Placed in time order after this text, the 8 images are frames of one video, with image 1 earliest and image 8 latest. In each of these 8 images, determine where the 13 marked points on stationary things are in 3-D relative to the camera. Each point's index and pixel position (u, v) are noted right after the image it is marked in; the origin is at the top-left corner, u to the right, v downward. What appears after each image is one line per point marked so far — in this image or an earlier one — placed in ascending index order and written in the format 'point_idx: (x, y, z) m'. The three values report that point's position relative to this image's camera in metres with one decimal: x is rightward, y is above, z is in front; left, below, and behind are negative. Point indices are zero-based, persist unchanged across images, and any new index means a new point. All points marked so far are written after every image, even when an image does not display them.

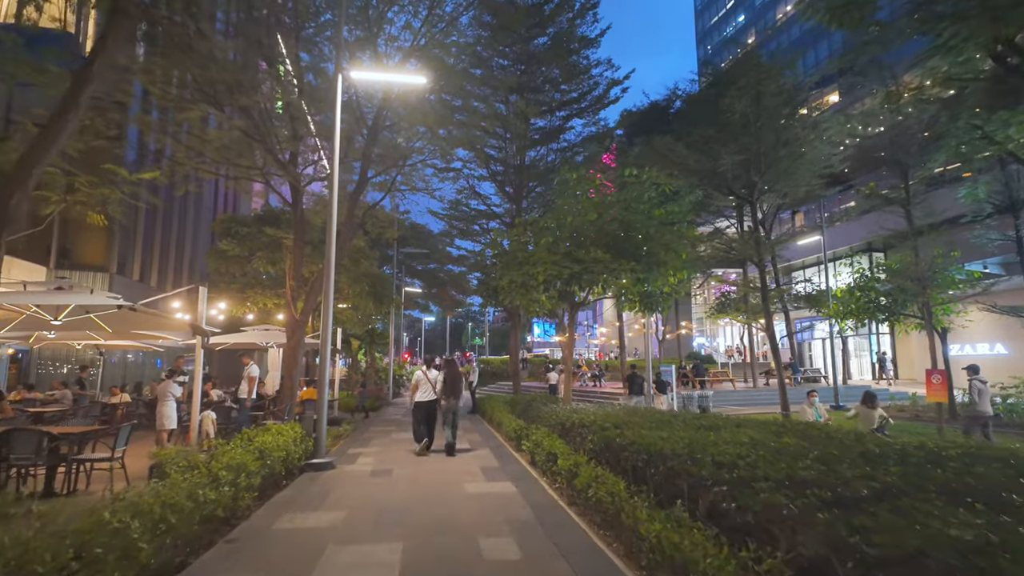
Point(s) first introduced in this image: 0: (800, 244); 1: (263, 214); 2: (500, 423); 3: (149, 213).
0: (+8.3, +1.3, +18.6) m
1: (-6.7, +2.0, +17.4) m
2: (-0.2, -2.5, +12.1) m
3: (-11.0, +2.3, +19.3) m
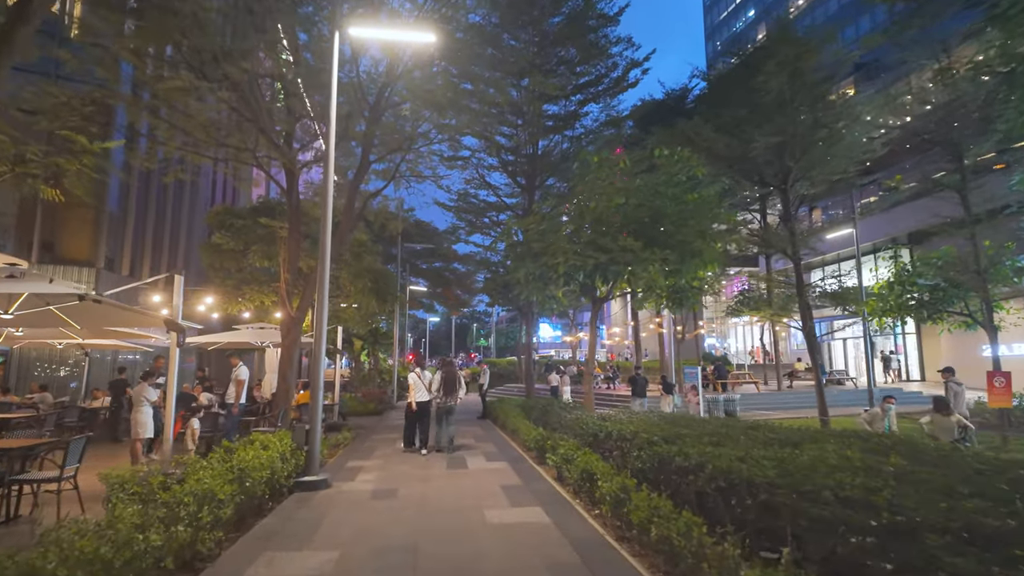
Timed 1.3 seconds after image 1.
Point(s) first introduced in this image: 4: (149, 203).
0: (+8.6, +1.4, +17.4) m
1: (-6.4, +2.1, +16.3) m
2: (+0.1, -2.4, +11.0) m
3: (-10.6, +2.4, +18.3) m
4: (-10.7, +2.5, +18.9) m
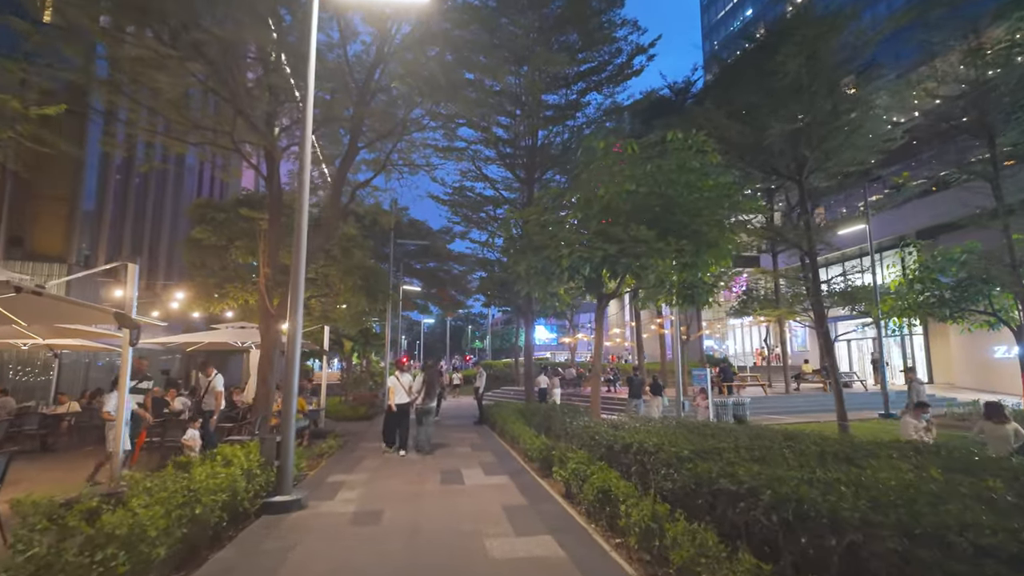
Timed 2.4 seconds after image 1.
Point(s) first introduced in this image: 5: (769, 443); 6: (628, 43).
0: (+8.6, +1.4, +16.6) m
1: (-6.4, +2.2, +15.4) m
2: (+0.1, -2.4, +10.1) m
3: (-10.7, +2.5, +17.4) m
4: (-10.8, +2.5, +18.0) m
5: (+2.2, -1.3, +5.5) m
6: (+2.7, +5.8, +15.3) m
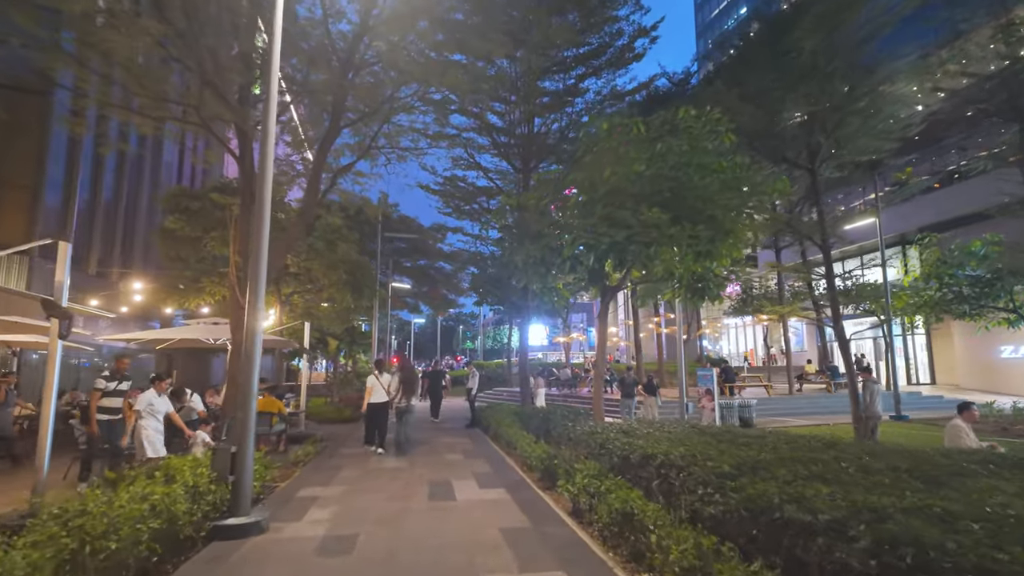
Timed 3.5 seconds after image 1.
0: (+8.4, +1.5, +15.9) m
1: (-6.6, +2.3, +14.4) m
2: (0.0, -2.2, +9.3) m
3: (-10.8, +2.6, +16.4) m
4: (-11.0, +2.7, +17.0) m
5: (+2.2, -1.2, +4.6) m
6: (+2.6, +5.9, +14.4) m
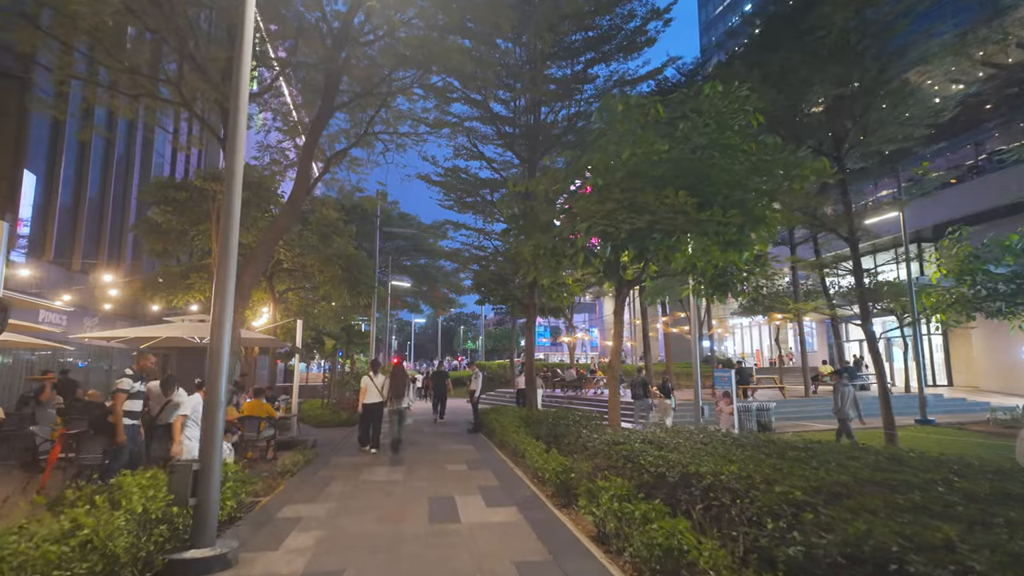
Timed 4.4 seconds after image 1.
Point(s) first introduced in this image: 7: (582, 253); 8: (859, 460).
0: (+8.6, +1.6, +15.1) m
1: (-6.5, +2.4, +13.7) m
2: (+0.1, -2.1, +8.5) m
3: (-10.7, +2.7, +15.6) m
4: (-10.8, +2.8, +16.2) m
5: (+2.3, -1.1, +3.8) m
6: (+2.7, +6.0, +13.7) m
7: (+0.9, +0.4, +8.4) m
8: (+2.4, -1.2, +4.5) m
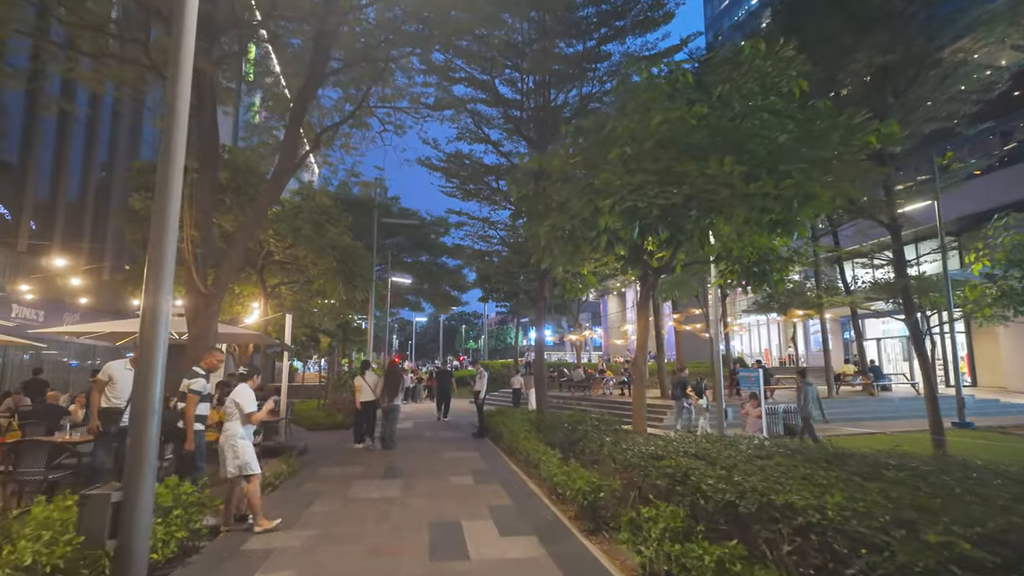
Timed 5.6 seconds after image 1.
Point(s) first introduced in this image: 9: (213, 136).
0: (+8.7, +1.7, +14.1) m
1: (-6.3, +2.5, +12.7) m
2: (+0.2, -2.0, +7.5) m
3: (-10.6, +2.8, +14.6) m
4: (-10.7, +2.9, +15.3) m
5: (+2.4, -1.0, +2.8) m
6: (+2.9, +6.1, +12.6) m
7: (+1.1, +0.6, +7.4) m
8: (+2.5, -1.0, +3.5) m
9: (-4.2, +2.1, +9.0) m
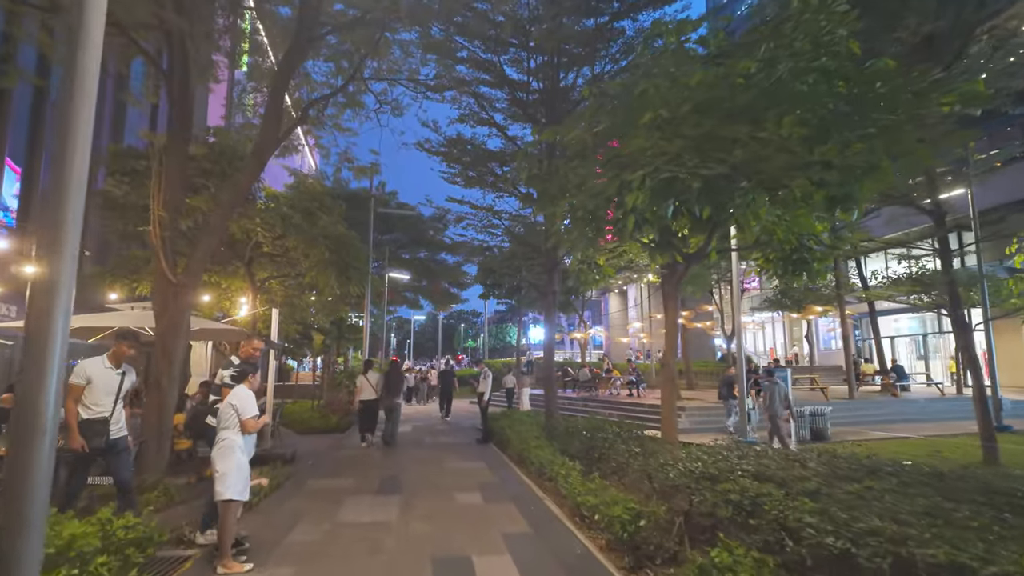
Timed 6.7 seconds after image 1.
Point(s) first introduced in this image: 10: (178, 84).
0: (+8.8, +1.8, +13.2) m
1: (-6.2, +2.6, +11.7) m
2: (+0.4, -1.9, +6.6) m
3: (-10.5, +3.0, +13.7) m
4: (-10.6, +3.0, +14.3) m
5: (+2.5, -0.9, +1.9) m
6: (+3.0, +6.2, +11.7) m
7: (+1.2, +0.7, +6.5) m
8: (+2.6, -0.9, +2.6) m
9: (-4.1, +2.2, +8.0) m
10: (-4.1, +2.5, +8.0) m
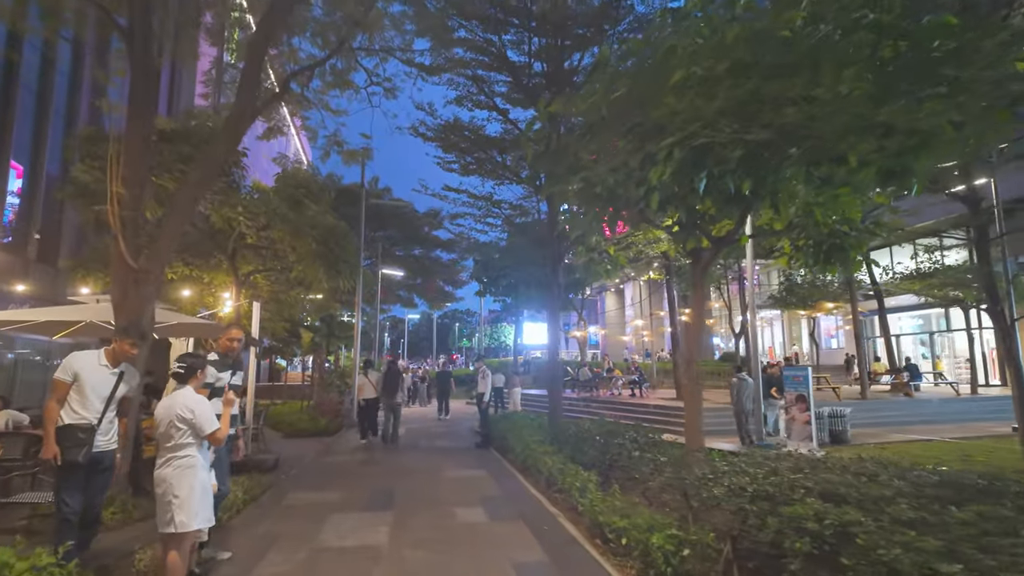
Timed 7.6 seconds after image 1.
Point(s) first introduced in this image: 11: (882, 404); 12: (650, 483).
0: (+8.8, +1.9, +12.5) m
1: (-6.2, +2.7, +10.9) m
2: (+0.4, -1.8, +5.8) m
3: (-10.5, +3.1, +12.8) m
4: (-10.6, +3.1, +13.5) m
5: (+2.7, -0.7, +1.2) m
6: (+3.0, +6.4, +11.0) m
7: (+1.3, +0.8, +5.8) m
8: (+2.7, -0.8, +1.8) m
9: (-4.0, +2.3, +7.3) m
10: (-4.1, +2.6, +7.2) m
11: (+8.5, -2.7, +15.1) m
12: (+1.1, -1.4, +4.8) m
